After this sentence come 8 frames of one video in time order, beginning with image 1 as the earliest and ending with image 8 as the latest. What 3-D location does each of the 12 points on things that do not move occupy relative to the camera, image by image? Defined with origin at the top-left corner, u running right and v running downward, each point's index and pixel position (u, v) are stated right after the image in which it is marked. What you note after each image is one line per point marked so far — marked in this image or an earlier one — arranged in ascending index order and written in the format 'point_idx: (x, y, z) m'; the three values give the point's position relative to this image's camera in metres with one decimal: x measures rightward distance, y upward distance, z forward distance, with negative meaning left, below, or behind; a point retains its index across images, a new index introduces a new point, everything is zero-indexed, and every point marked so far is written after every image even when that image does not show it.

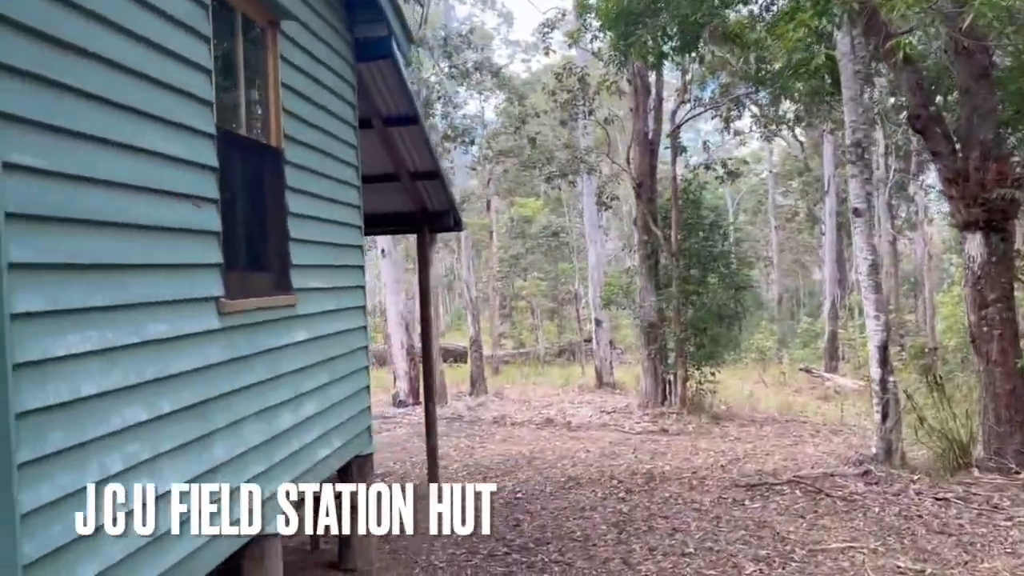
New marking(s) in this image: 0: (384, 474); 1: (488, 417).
0: (-1.1, -1.7, +7.7) m
1: (-0.4, -1.8, +12.1) m
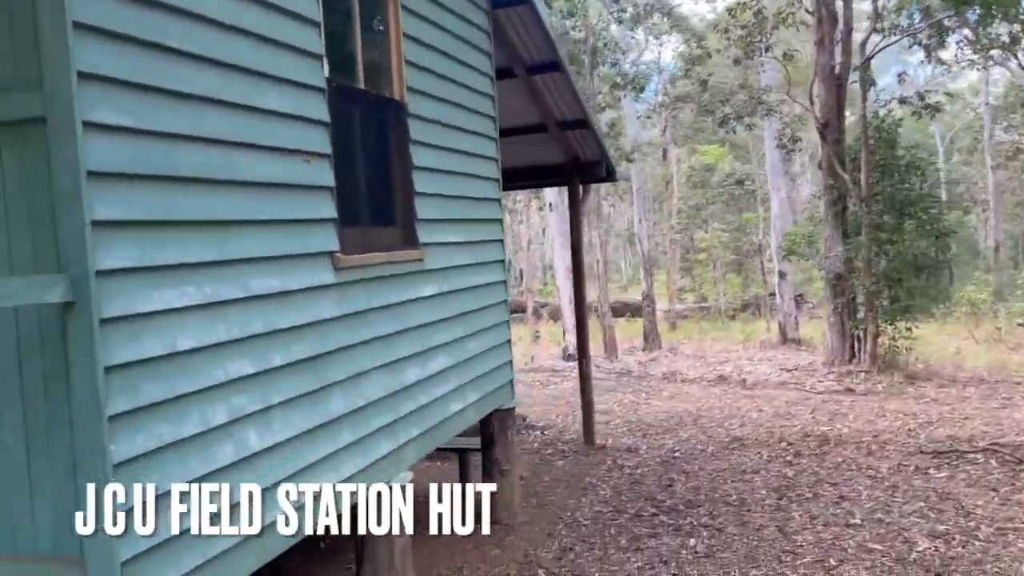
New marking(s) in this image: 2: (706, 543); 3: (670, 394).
0: (+0.3, -1.3, +7.7) m
1: (+2.0, -1.2, +11.9) m
2: (+1.0, -1.3, +4.3) m
3: (+1.9, -1.2, +10.1) m
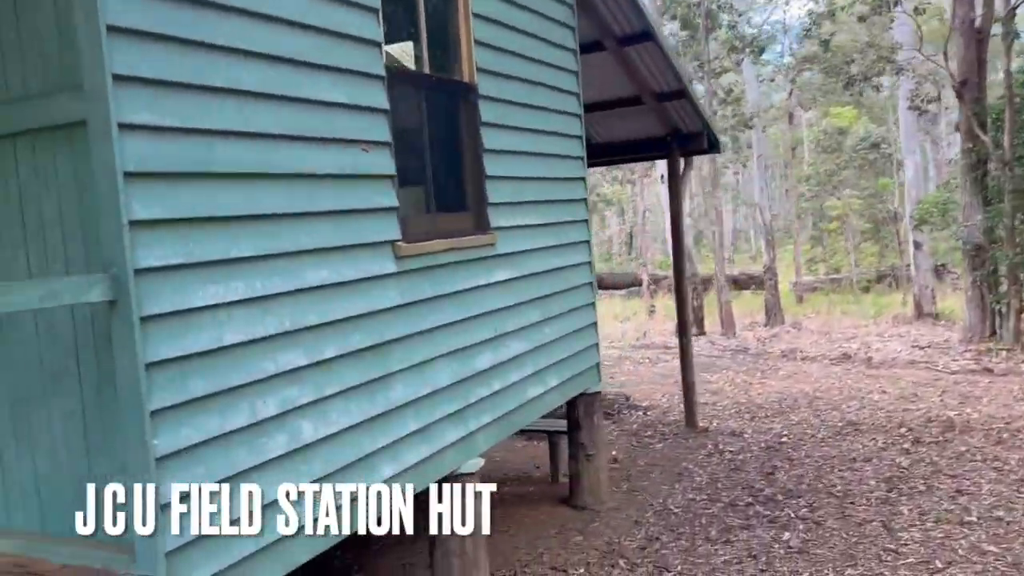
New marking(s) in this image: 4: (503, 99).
0: (+1.2, -1.1, +7.5) m
1: (+3.5, -0.8, +11.4) m
2: (+1.4, -1.2, +4.0) m
3: (+3.1, -1.0, +9.7) m
4: (0.0, +0.9, +3.9) m
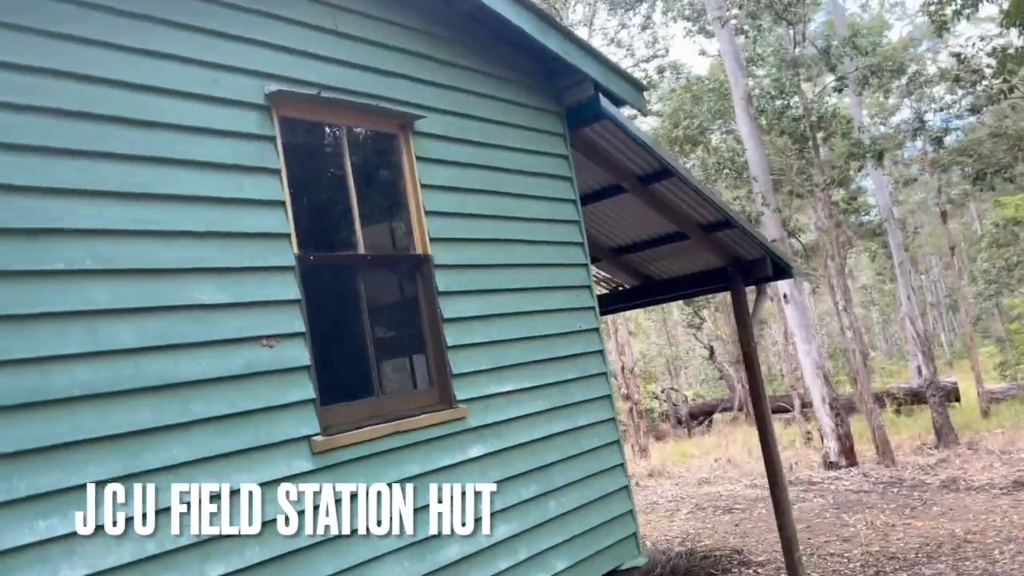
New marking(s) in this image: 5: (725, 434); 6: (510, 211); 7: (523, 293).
0: (+2.0, -2.2, +6.7) m
1: (+5.0, -2.3, +10.1) m
2: (+1.4, -1.8, +3.3) m
3: (+4.2, -2.2, +8.4) m
4: (-0.1, +0.1, +3.7) m
5: (+4.8, -3.3, +19.4) m
6: (0.0, +0.4, +4.0) m
7: (+0.1, 0.0, +3.9) m
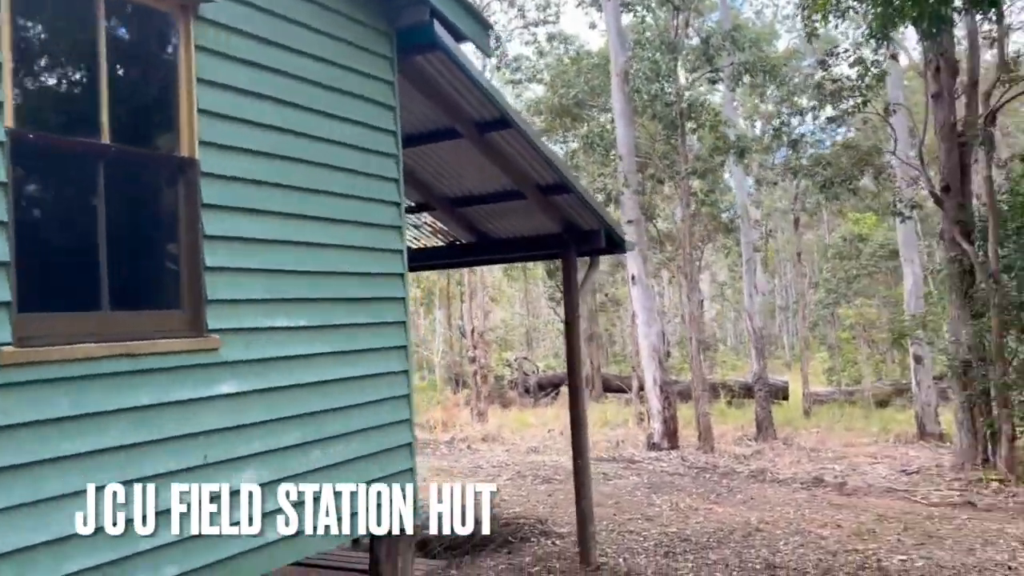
0: (+0.4, -2.0, +6.7) m
1: (+2.9, -2.2, +10.4) m
2: (+0.4, -1.7, +3.2) m
3: (+2.4, -2.1, +8.7) m
4: (-0.9, +0.4, +3.3) m
5: (+1.2, -2.7, +19.7) m
6: (-0.8, +0.7, +3.6) m
7: (-0.8, +0.3, +3.5) m
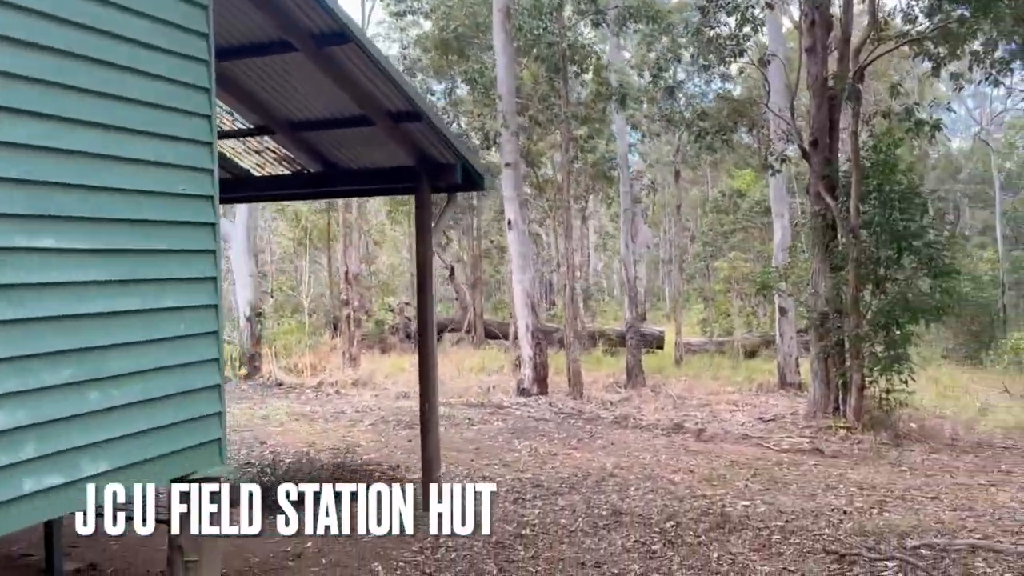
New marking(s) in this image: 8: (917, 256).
0: (-0.8, -1.5, +6.5) m
1: (+1.2, -1.6, +10.5) m
2: (-0.3, -1.4, +3.0) m
3: (+0.9, -1.6, +8.7) m
4: (-1.6, +0.7, +2.8) m
5: (-1.6, -1.5, +19.5) m
6: (-1.5, +1.0, +3.1) m
7: (-1.5, +0.6, +3.1) m
8: (+4.4, +0.4, +9.4) m
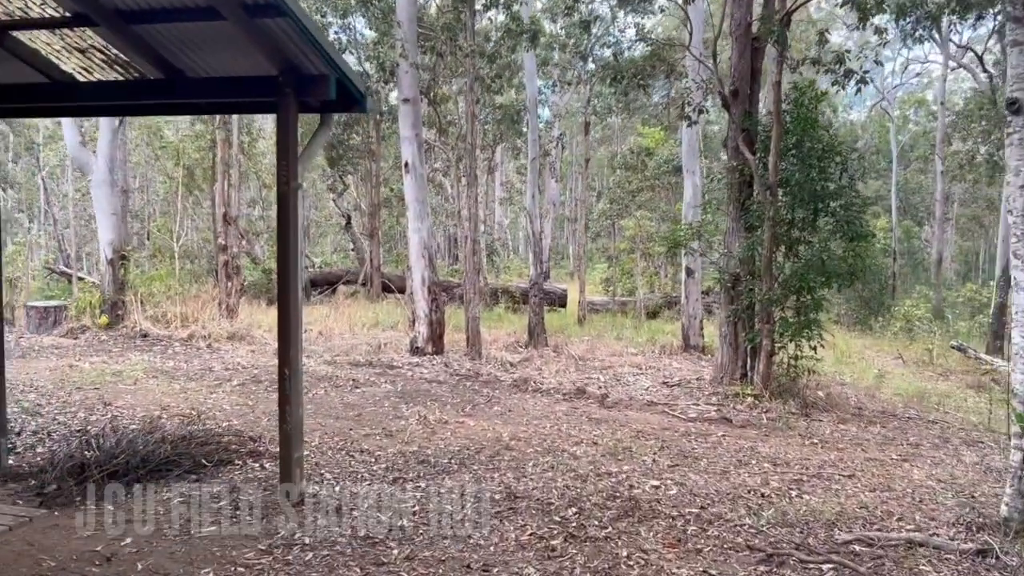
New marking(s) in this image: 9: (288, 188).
0: (-1.5, -1.1, +5.5) m
1: (0.0, -1.0, +9.8) m
2: (-0.7, -1.2, +2.1) m
3: (-0.1, -1.1, +8.0) m
4: (-1.9, +0.9, +1.7) m
5: (-3.8, -0.4, +18.3) m
6: (-1.8, +1.2, +1.9) m
7: (-1.8, +0.8, +2.0) m
8: (+3.3, +0.7, +8.9) m
9: (-1.2, +0.5, +4.5) m
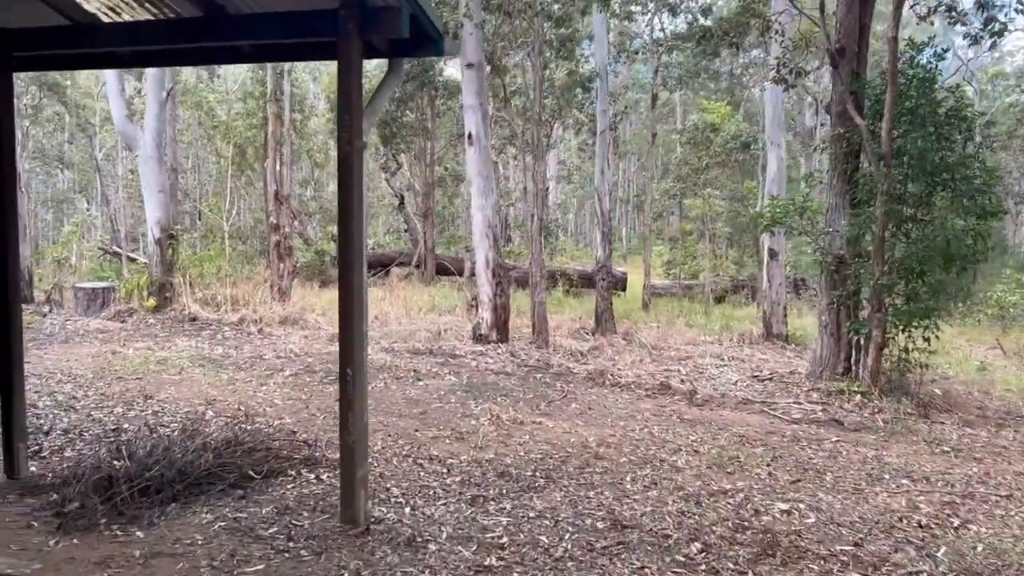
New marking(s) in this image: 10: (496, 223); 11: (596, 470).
0: (-1.0, -1.0, +4.7) m
1: (+0.8, -0.9, +8.9) m
2: (-0.4, -1.2, +1.3) m
3: (+0.6, -1.0, +7.1) m
4: (-1.5, +0.9, +0.9) m
5: (-2.5, 0.0, +17.7) m
6: (-1.5, +1.2, +1.1) m
7: (-1.5, +0.8, +1.2) m
8: (+4.1, +0.9, +7.8) m
9: (-0.7, +0.6, +3.6) m
10: (-0.2, +0.8, +10.5) m
11: (+0.5, -1.1, +5.1) m
